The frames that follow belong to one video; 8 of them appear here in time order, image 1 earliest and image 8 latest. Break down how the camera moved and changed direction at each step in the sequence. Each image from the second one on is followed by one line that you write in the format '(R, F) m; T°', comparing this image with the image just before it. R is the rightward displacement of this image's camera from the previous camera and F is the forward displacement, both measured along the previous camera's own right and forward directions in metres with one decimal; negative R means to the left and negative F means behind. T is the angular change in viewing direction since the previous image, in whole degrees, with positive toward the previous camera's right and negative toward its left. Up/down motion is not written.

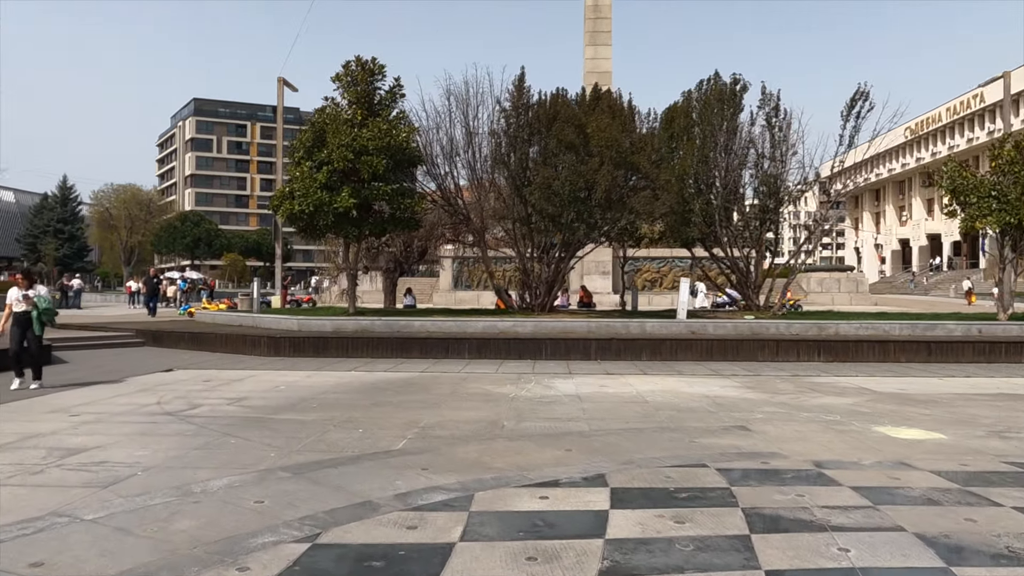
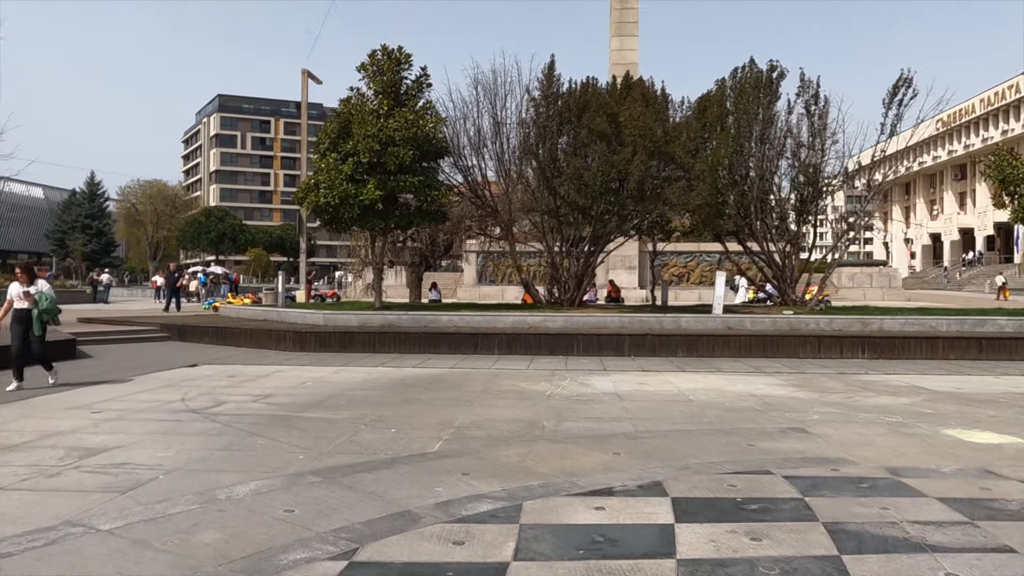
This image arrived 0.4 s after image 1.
(-0.2, +0.5) m; -2°
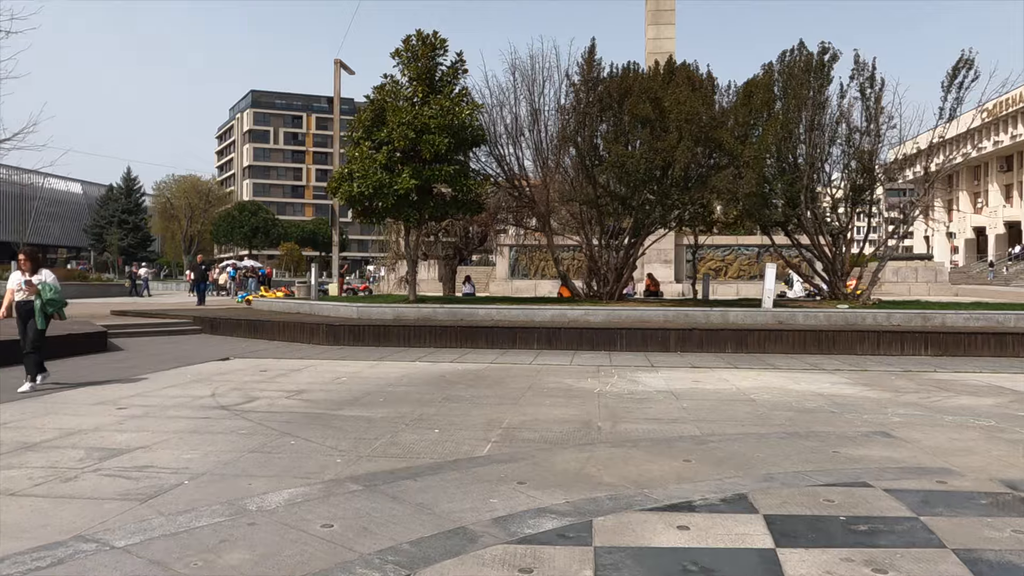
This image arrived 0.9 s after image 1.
(-0.2, +0.7) m; -2°
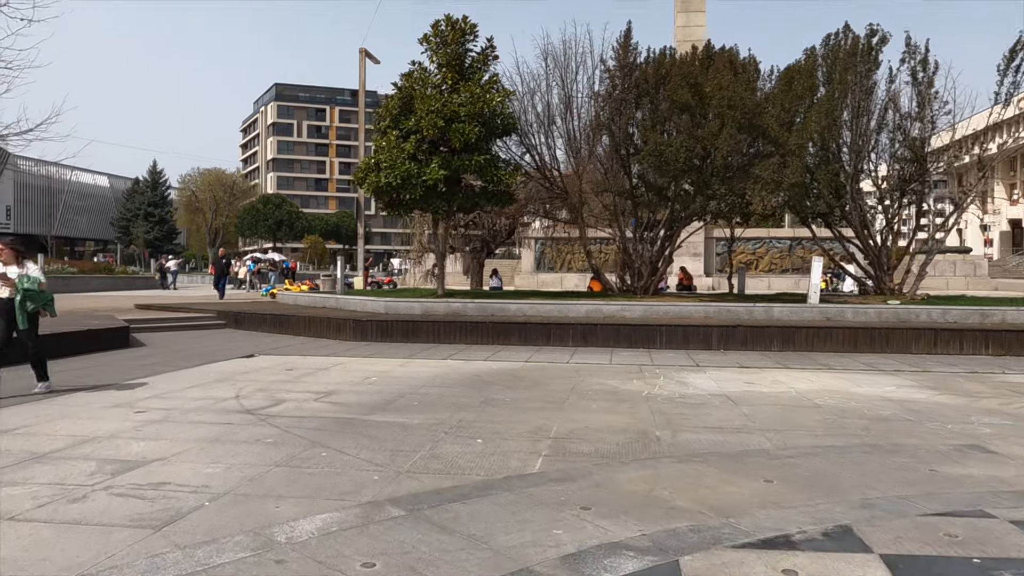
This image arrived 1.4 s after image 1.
(-0.3, +0.7) m; -2°
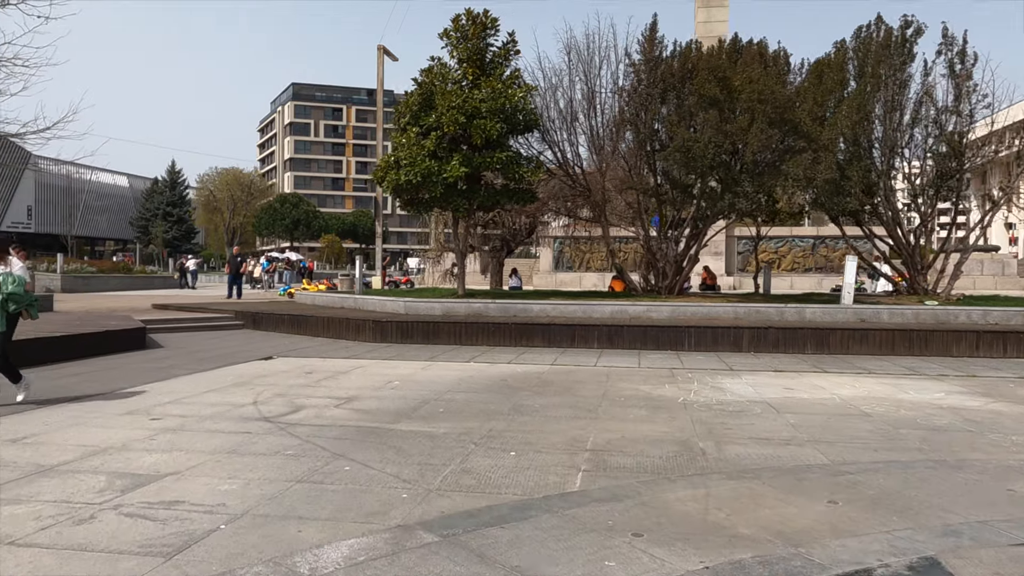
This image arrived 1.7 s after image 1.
(-0.2, +0.4) m; -1°
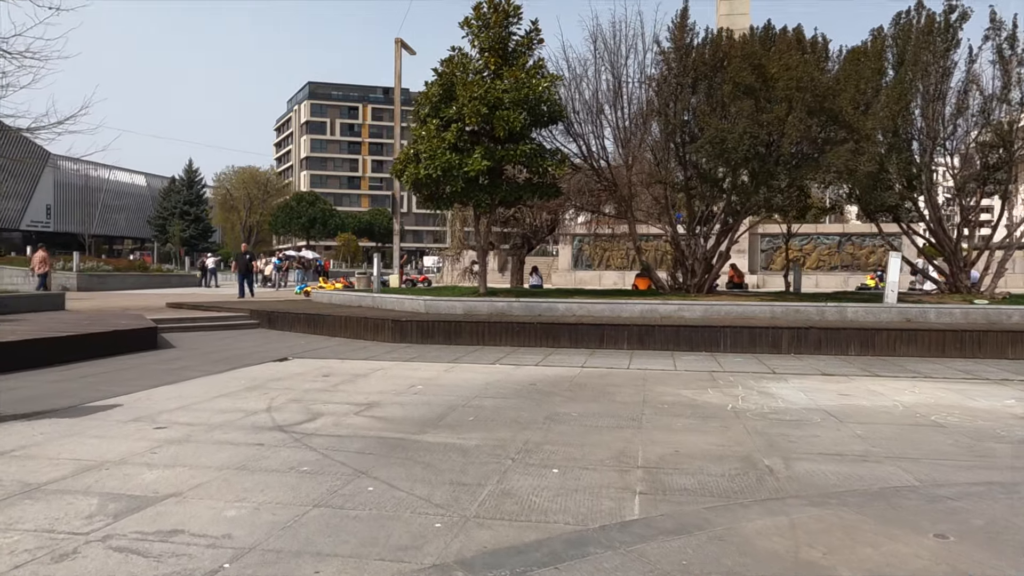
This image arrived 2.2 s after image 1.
(-0.2, +0.7) m; -1°
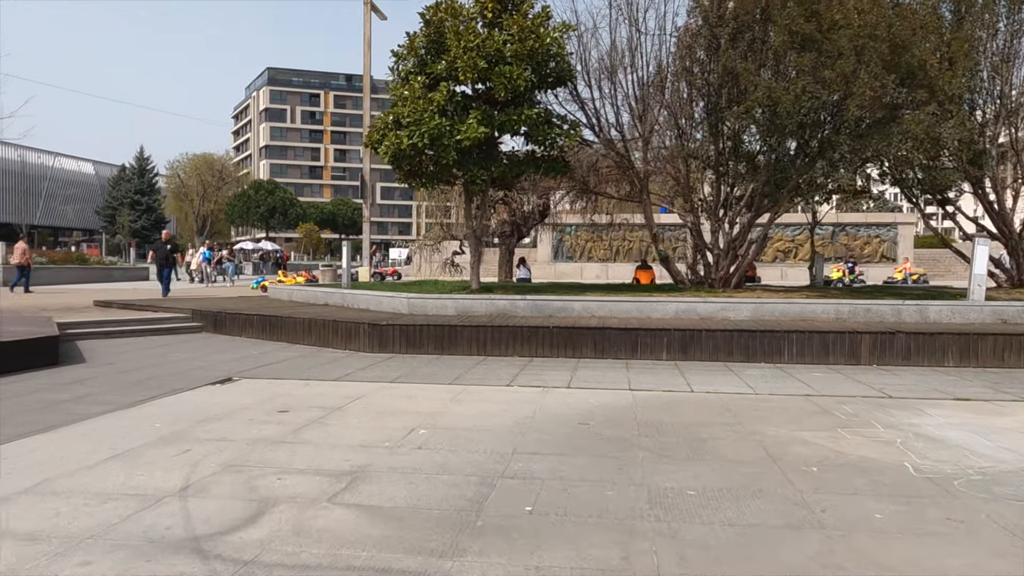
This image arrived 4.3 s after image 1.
(-0.7, +3.2) m; +3°
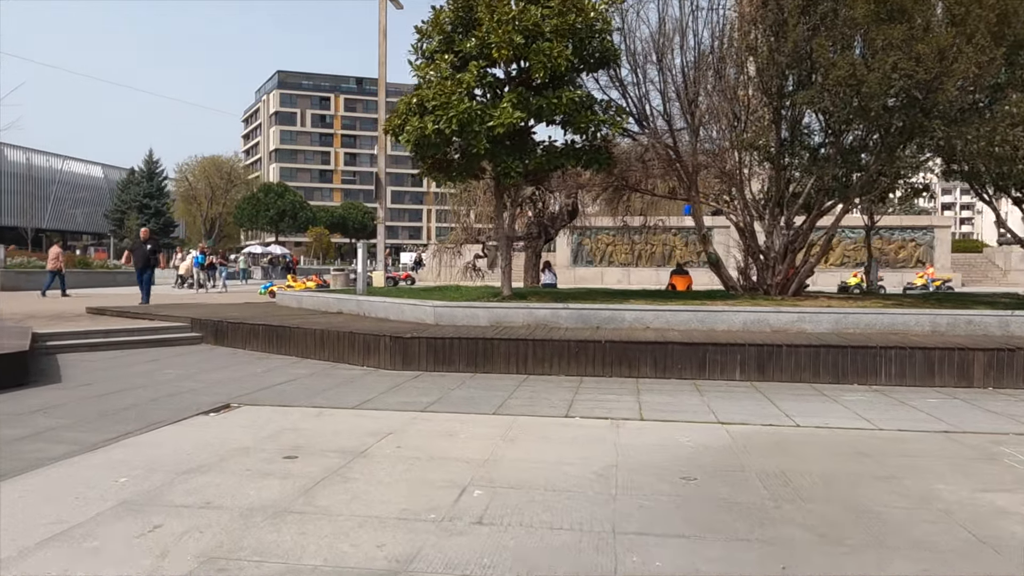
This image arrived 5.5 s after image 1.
(-0.5, +1.8) m; -1°
